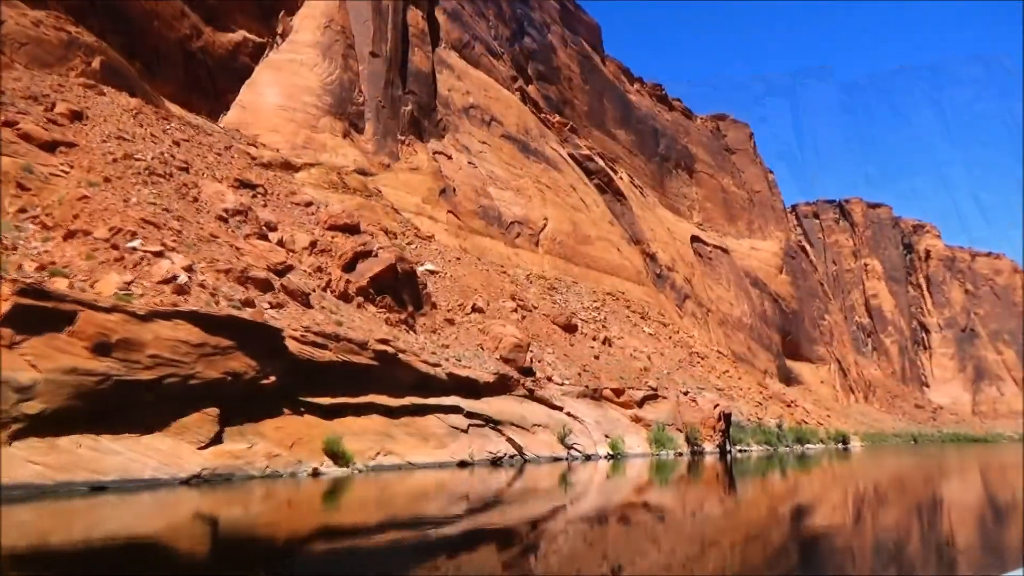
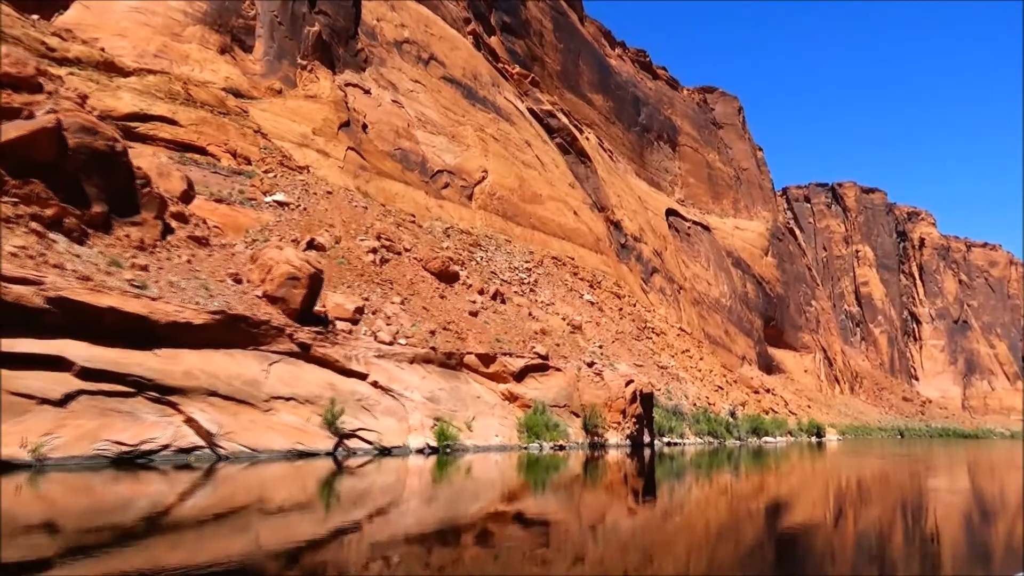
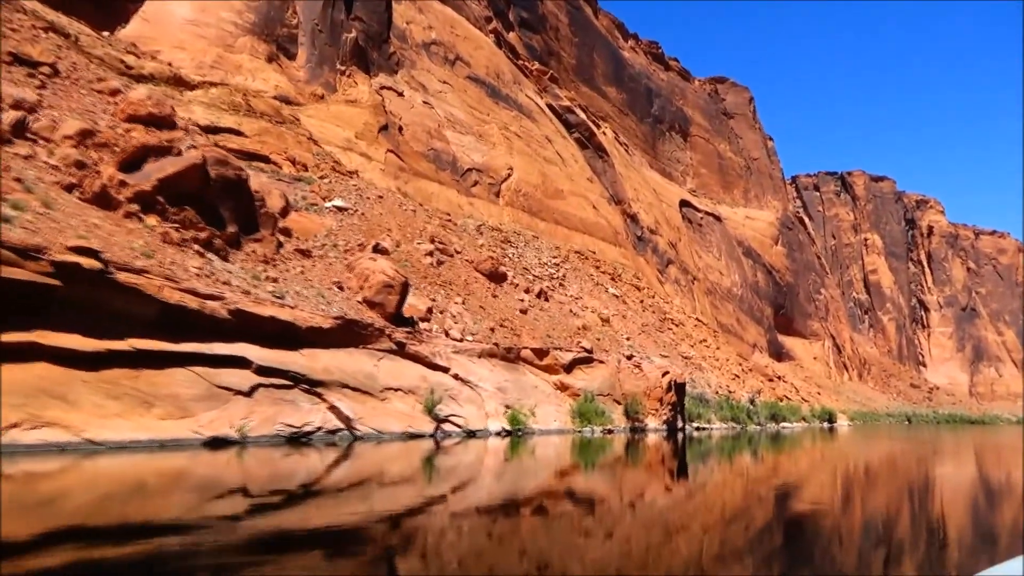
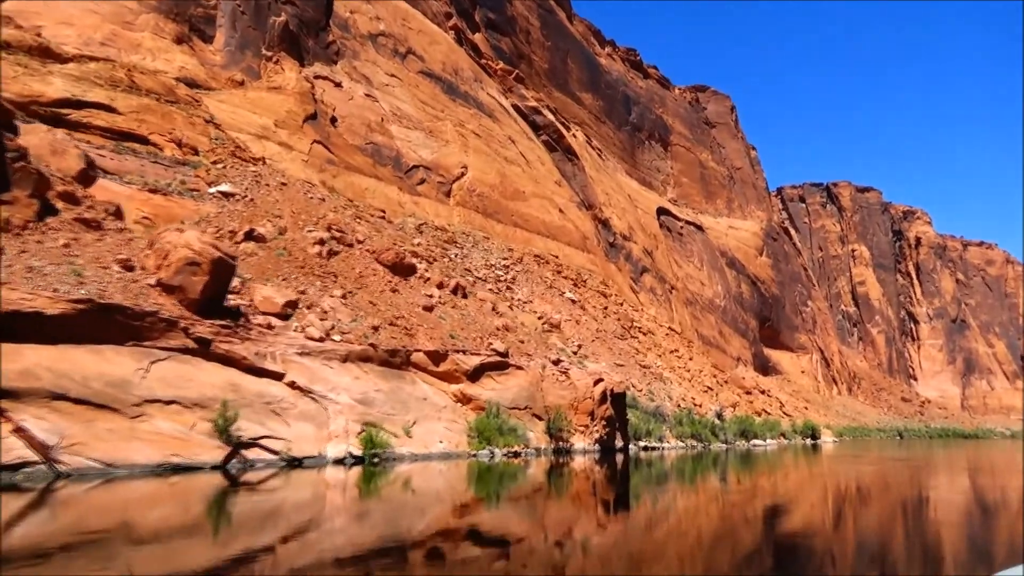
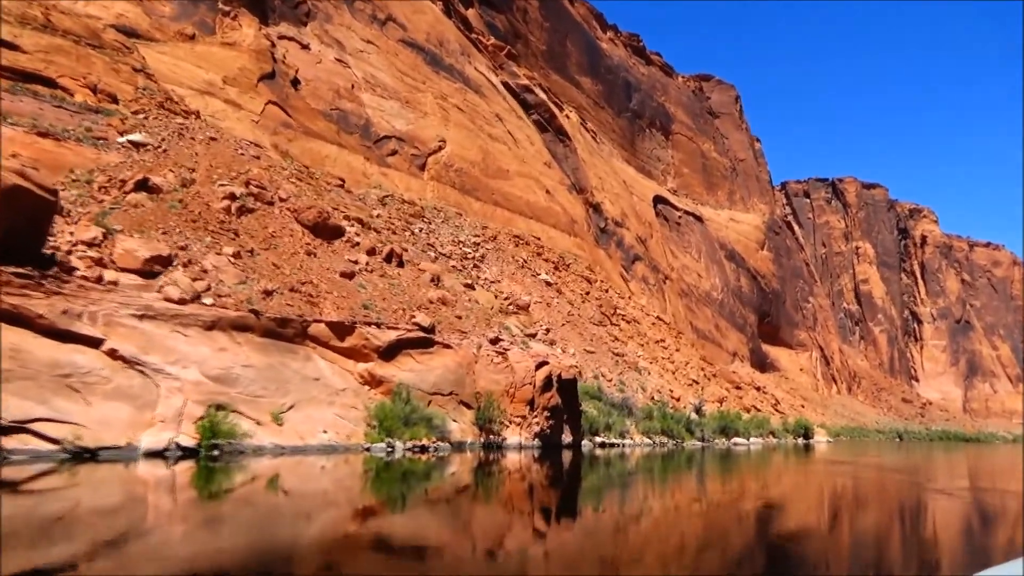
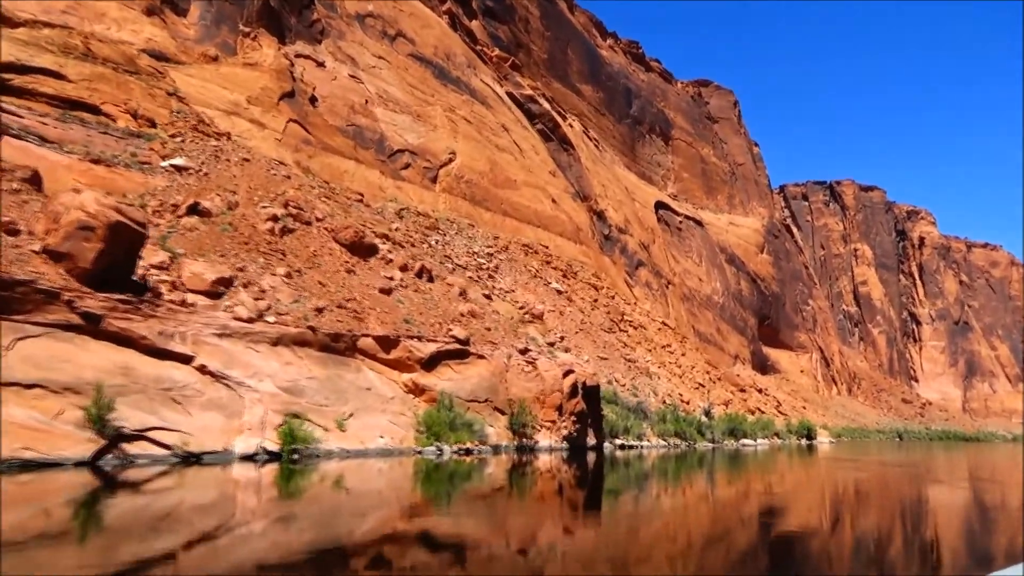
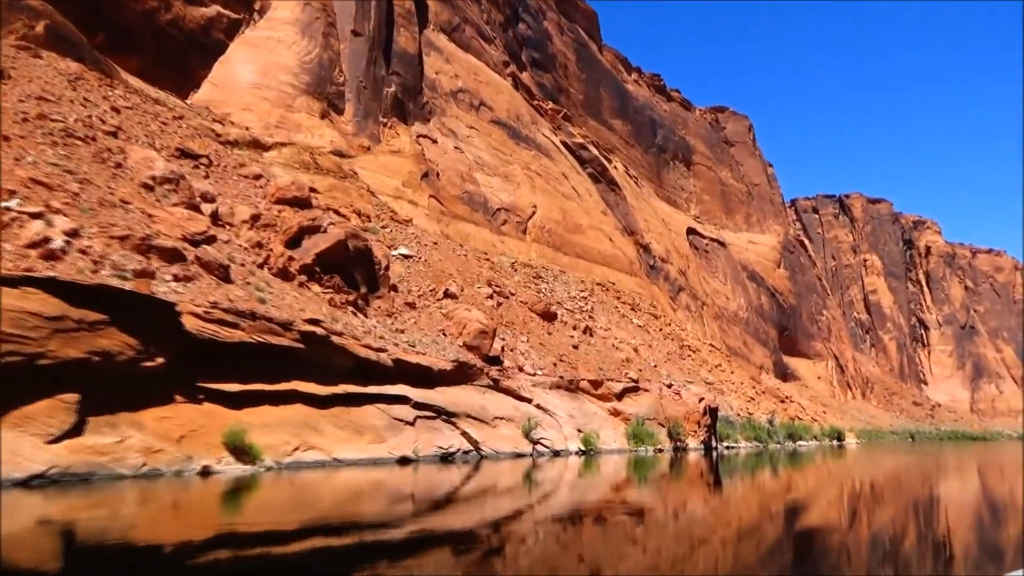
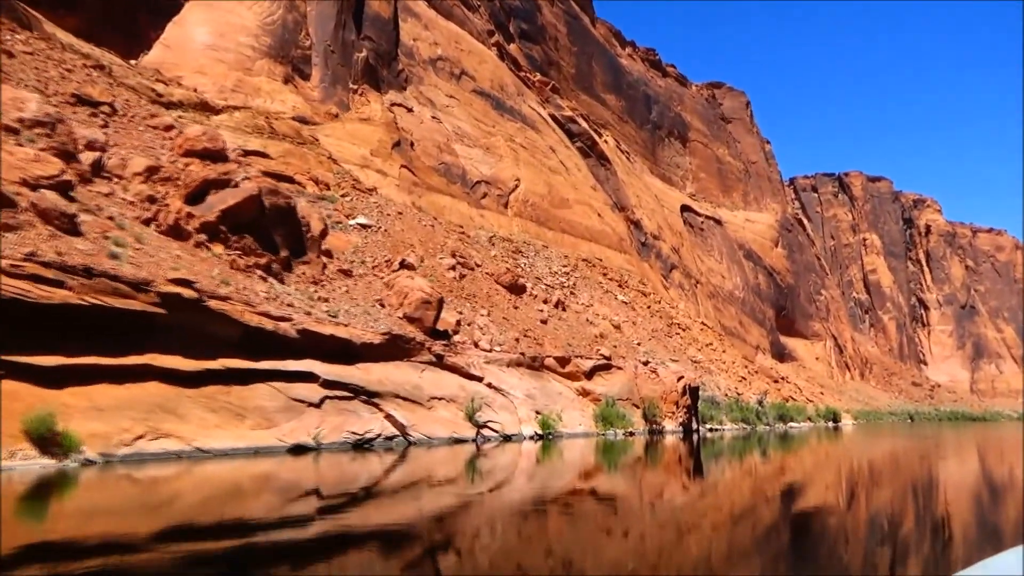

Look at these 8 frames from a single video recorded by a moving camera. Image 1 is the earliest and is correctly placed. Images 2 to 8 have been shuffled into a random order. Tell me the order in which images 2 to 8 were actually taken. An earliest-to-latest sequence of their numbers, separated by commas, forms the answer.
7, 8, 3, 2, 4, 6, 5
